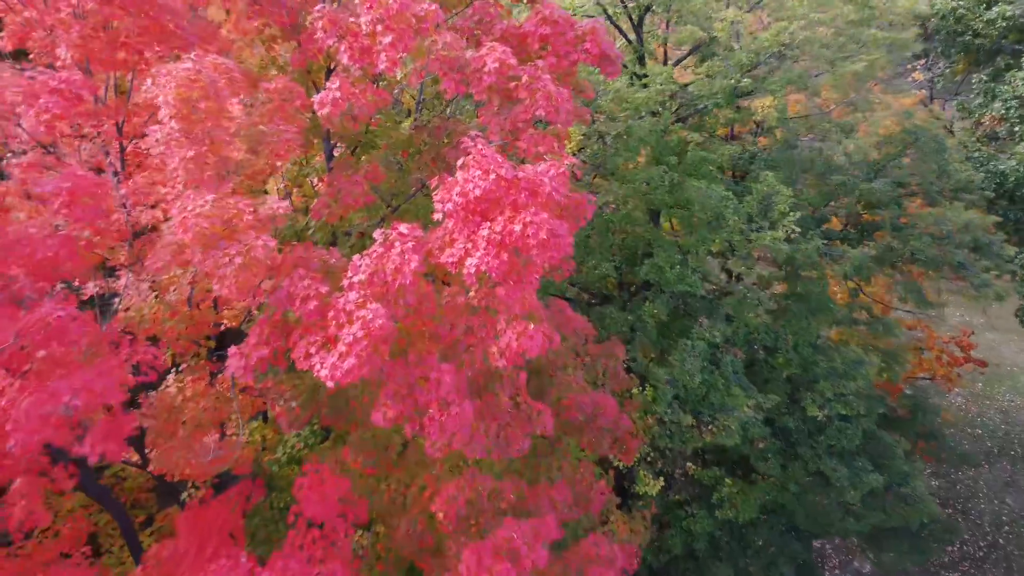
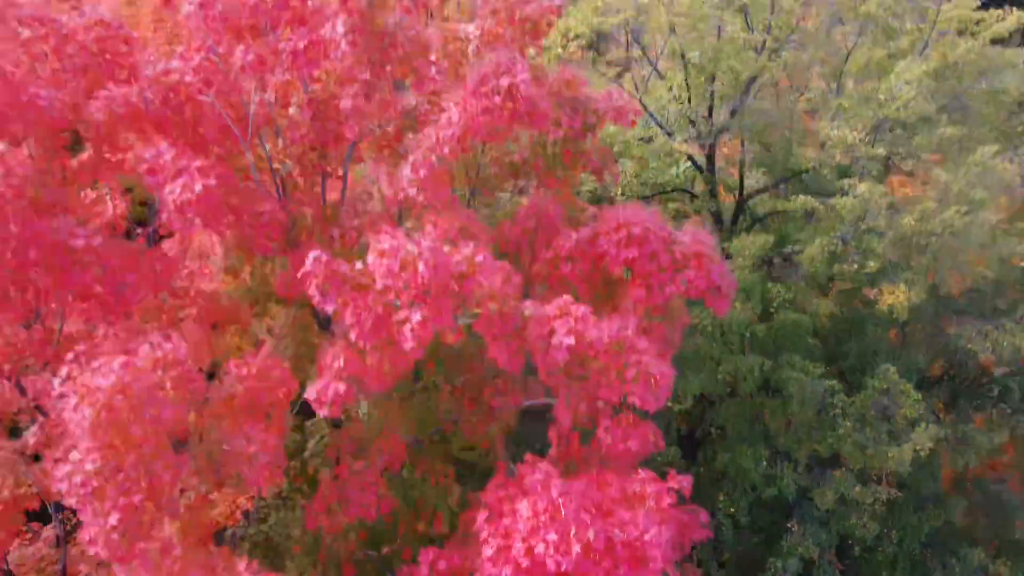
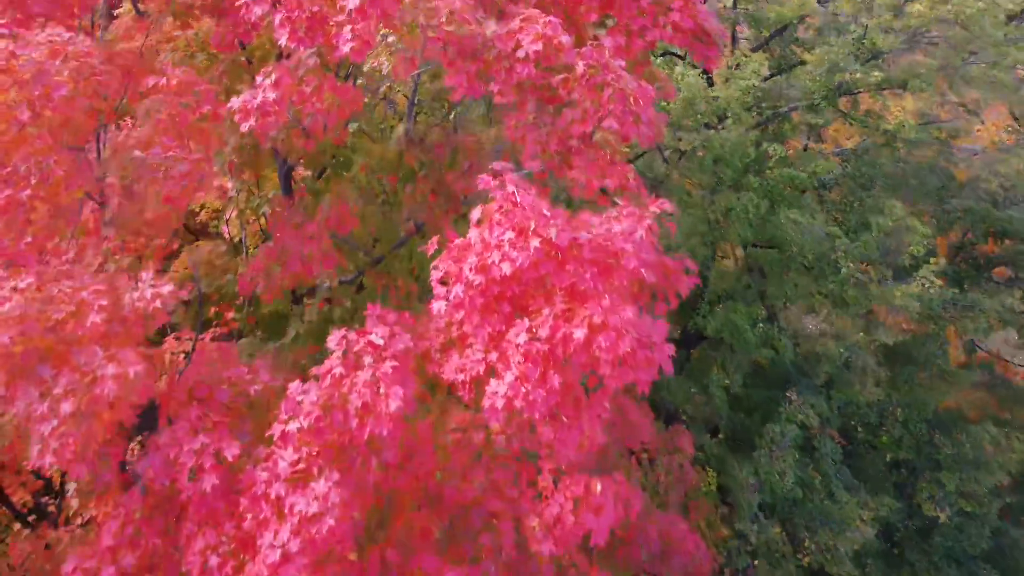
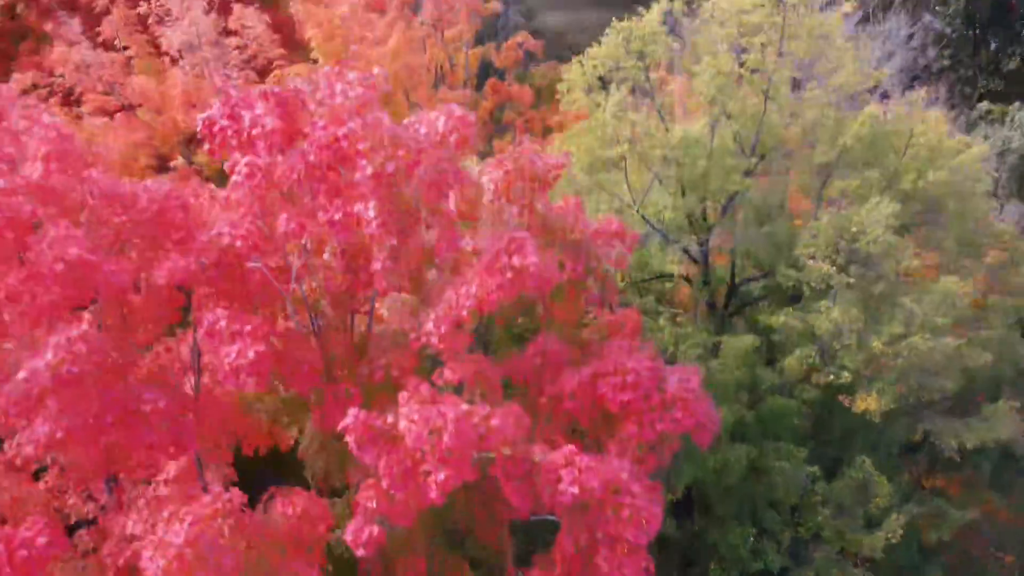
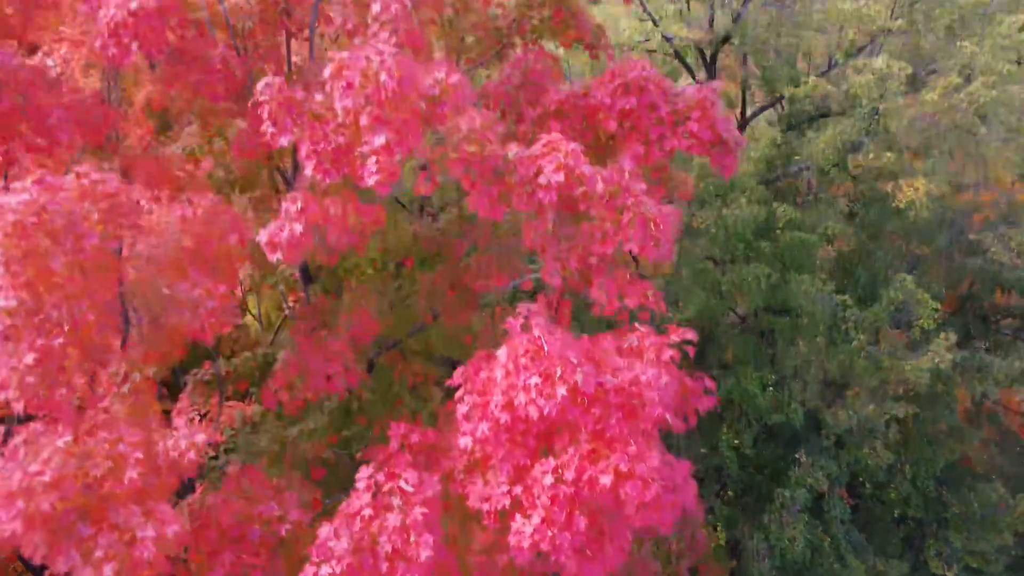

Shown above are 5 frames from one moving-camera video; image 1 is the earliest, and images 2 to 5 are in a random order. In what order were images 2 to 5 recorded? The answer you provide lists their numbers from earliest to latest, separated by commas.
3, 5, 2, 4
